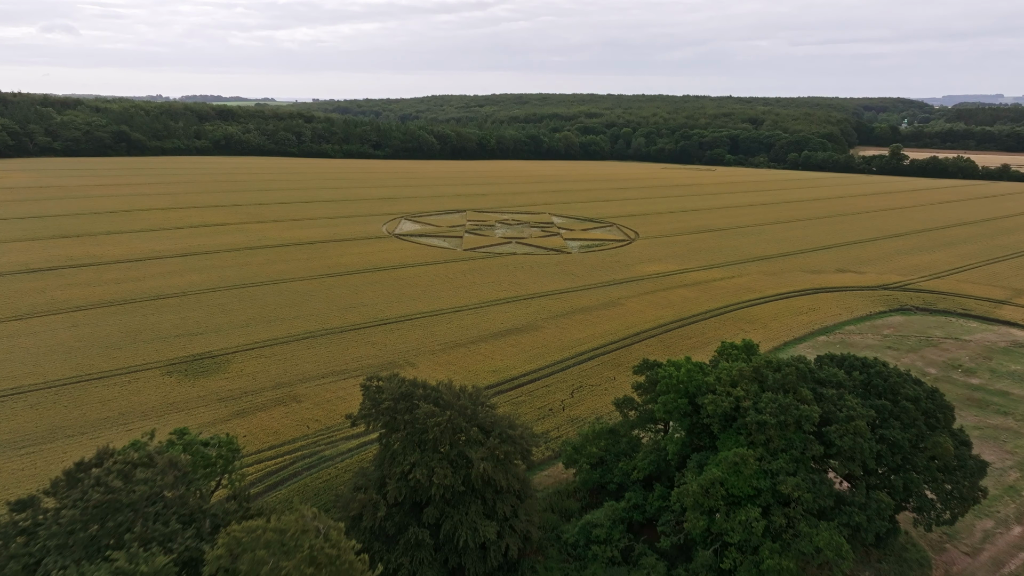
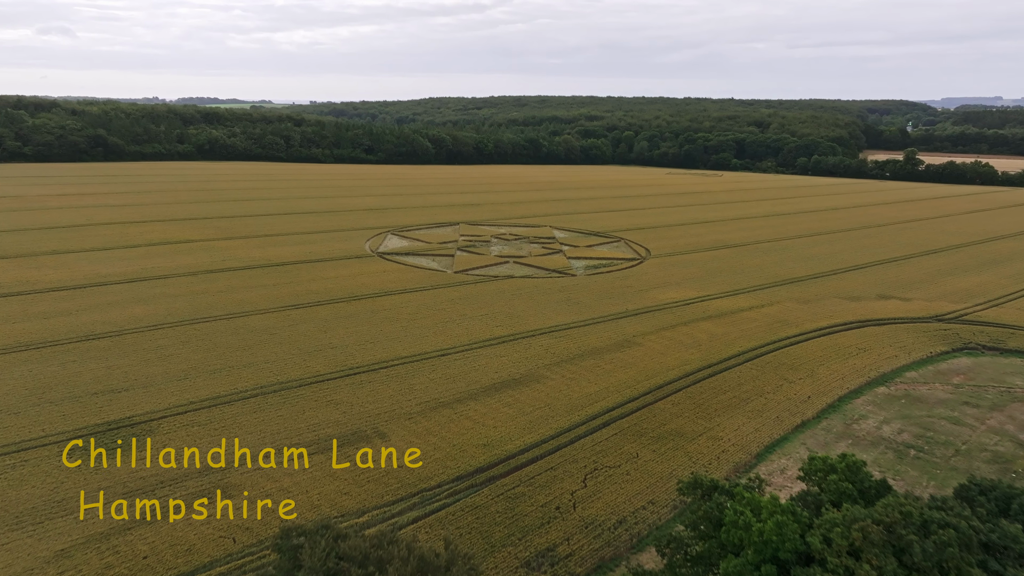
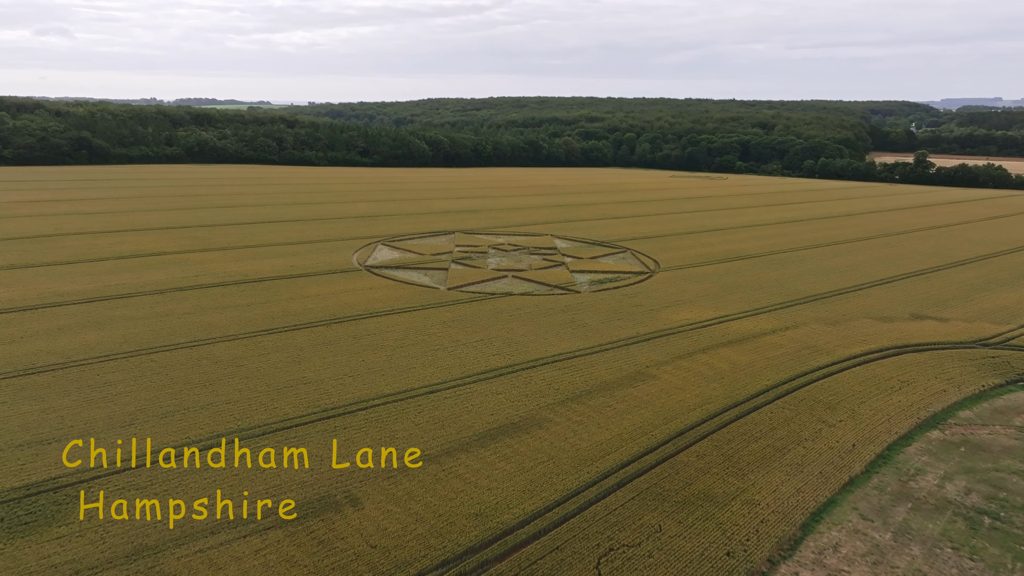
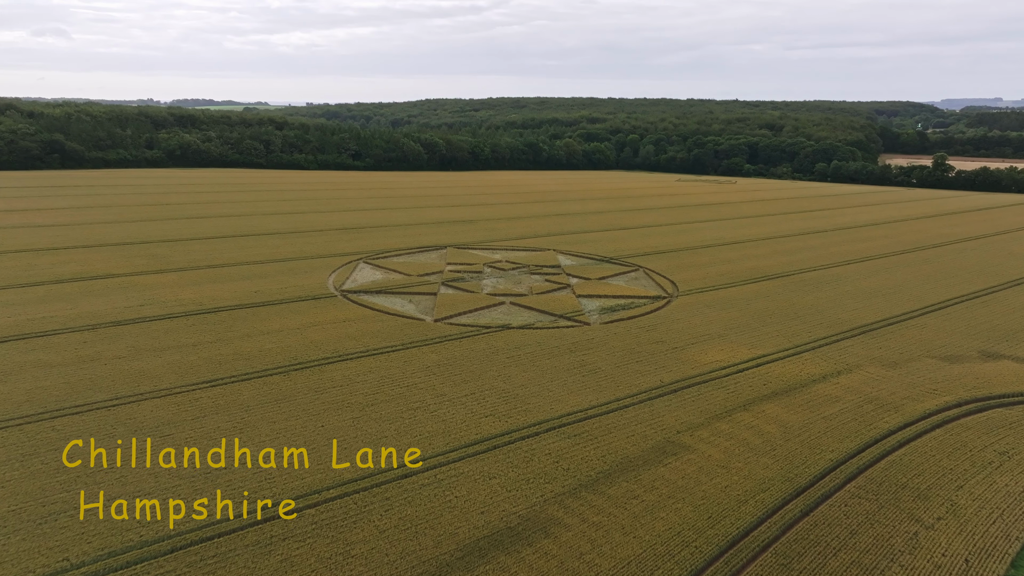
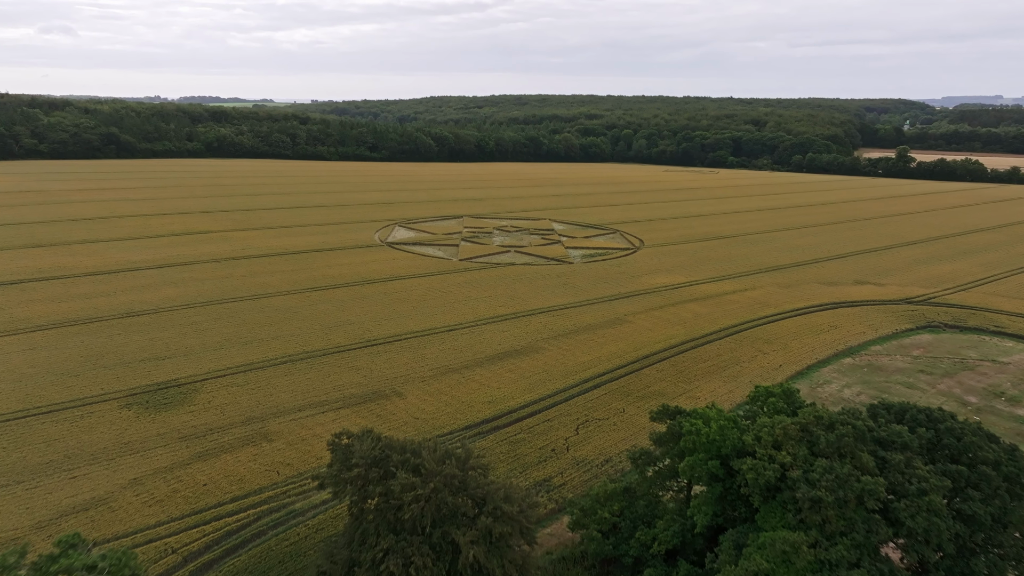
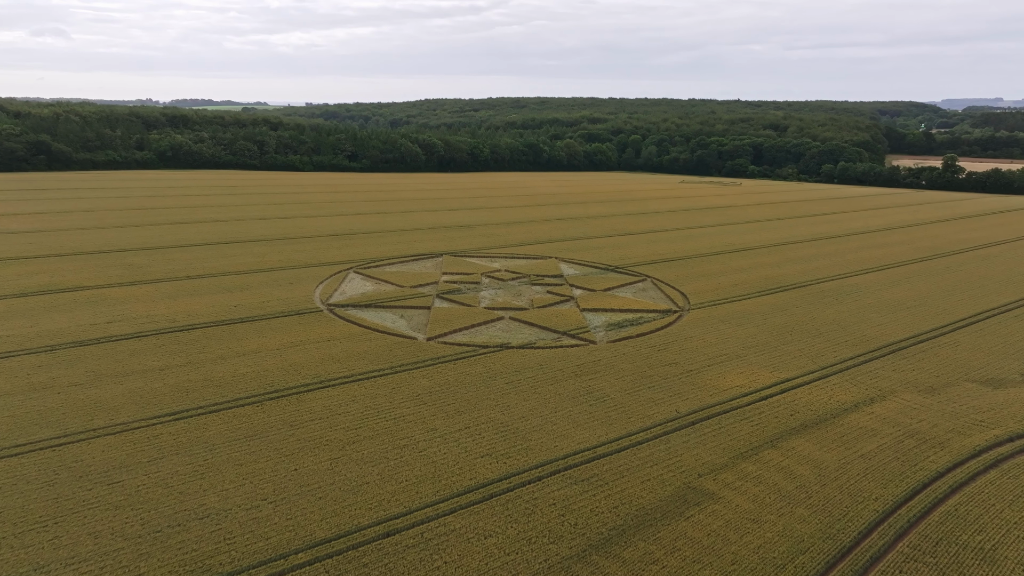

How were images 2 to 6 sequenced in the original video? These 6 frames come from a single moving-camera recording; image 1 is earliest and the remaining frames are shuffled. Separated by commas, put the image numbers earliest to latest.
5, 2, 3, 4, 6
